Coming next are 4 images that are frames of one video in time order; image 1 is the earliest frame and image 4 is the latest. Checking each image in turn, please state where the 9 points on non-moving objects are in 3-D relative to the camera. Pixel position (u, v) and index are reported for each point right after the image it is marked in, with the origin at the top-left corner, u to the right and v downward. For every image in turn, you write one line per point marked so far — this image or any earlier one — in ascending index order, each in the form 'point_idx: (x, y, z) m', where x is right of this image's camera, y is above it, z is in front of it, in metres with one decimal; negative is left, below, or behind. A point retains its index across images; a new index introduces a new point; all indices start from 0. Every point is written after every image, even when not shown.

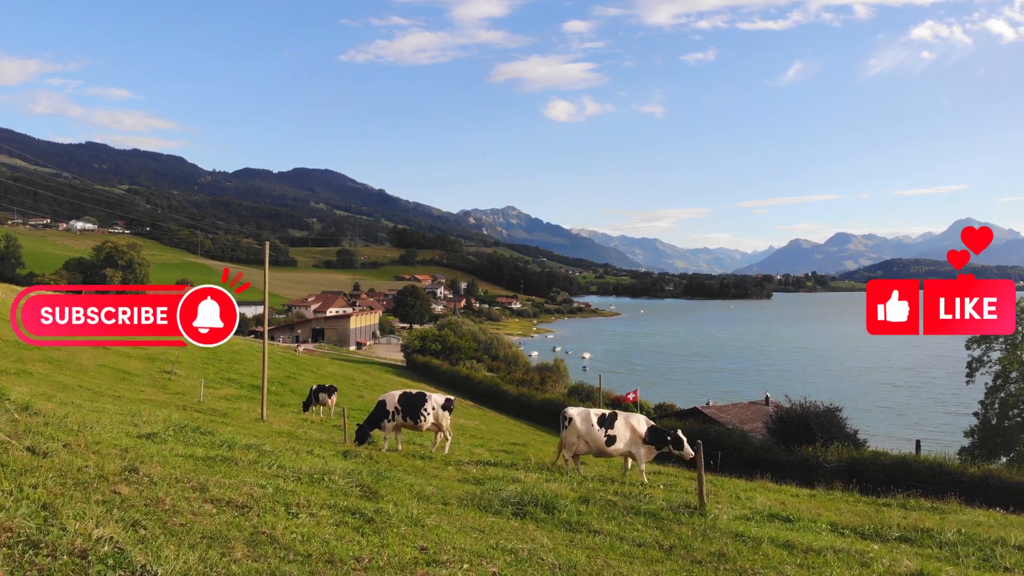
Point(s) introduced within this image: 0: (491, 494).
0: (-0.2, -3.1, +8.7) m
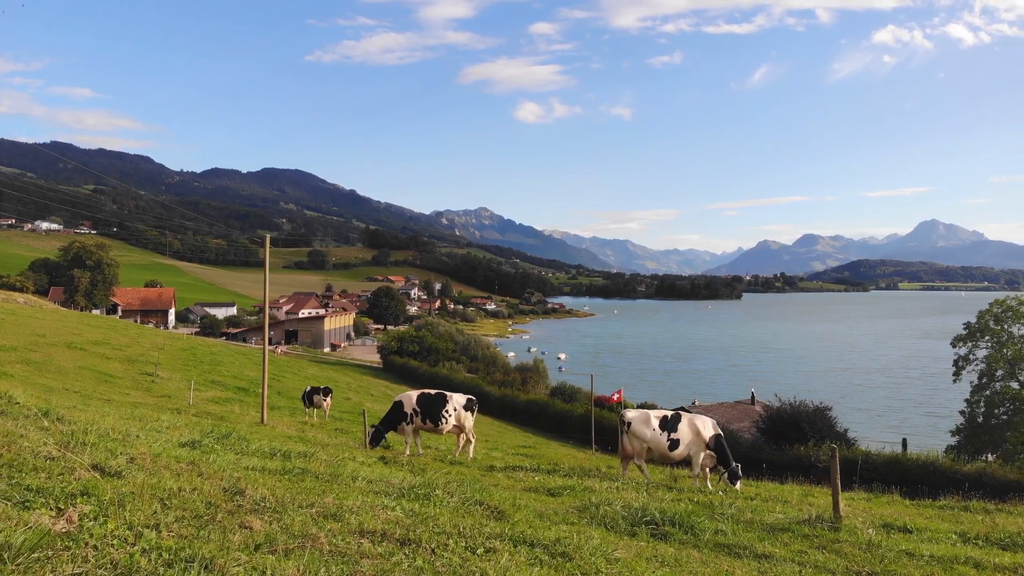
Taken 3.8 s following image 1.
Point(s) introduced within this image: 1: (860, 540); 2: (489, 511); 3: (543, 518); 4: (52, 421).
0: (+1.3, -2.8, +7.5) m
1: (+4.3, -3.1, +7.3) m
2: (-0.2, -2.4, +6.3) m
3: (+0.4, -2.6, +6.6) m
4: (-6.1, -1.8, +7.9) m
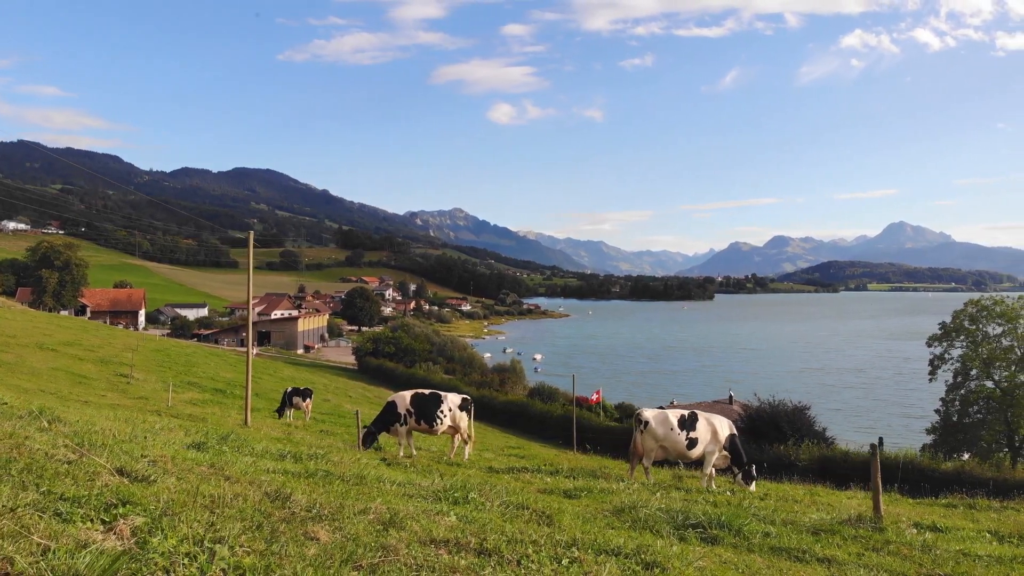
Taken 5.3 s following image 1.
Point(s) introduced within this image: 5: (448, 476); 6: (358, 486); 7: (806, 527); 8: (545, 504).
0: (+1.7, -2.7, +7.1) m
1: (+4.7, -3.0, +7.0) m
2: (+0.2, -2.3, +5.9) m
3: (+0.8, -2.5, +6.2) m
4: (-5.7, -1.7, +7.2) m
5: (-1.0, -3.1, +9.7) m
6: (-1.6, -2.0, +6.0) m
7: (+3.8, -3.1, +7.6) m
8: (+0.4, -2.7, +7.4) m
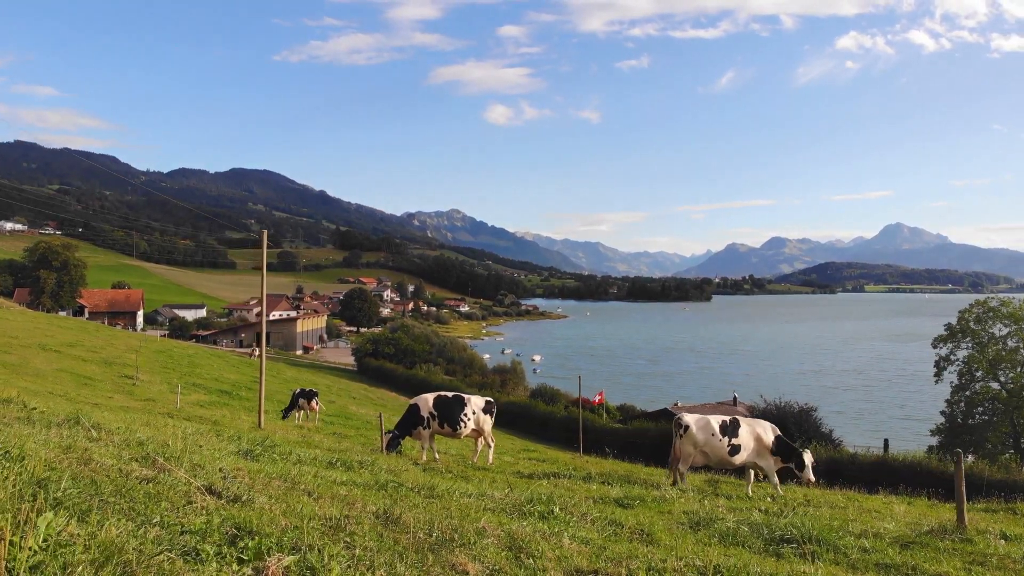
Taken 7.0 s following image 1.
0: (+2.5, -2.7, +6.7) m
1: (+5.6, -3.0, +6.6) m
2: (+1.1, -2.3, +5.5) m
3: (+1.7, -2.4, +5.8) m
4: (-4.9, -1.7, +6.8) m
5: (-0.2, -3.1, +9.3) m
6: (-0.7, -2.0, +5.6) m
7: (+4.6, -3.0, +7.1) m
8: (+1.2, -2.7, +7.0) m
